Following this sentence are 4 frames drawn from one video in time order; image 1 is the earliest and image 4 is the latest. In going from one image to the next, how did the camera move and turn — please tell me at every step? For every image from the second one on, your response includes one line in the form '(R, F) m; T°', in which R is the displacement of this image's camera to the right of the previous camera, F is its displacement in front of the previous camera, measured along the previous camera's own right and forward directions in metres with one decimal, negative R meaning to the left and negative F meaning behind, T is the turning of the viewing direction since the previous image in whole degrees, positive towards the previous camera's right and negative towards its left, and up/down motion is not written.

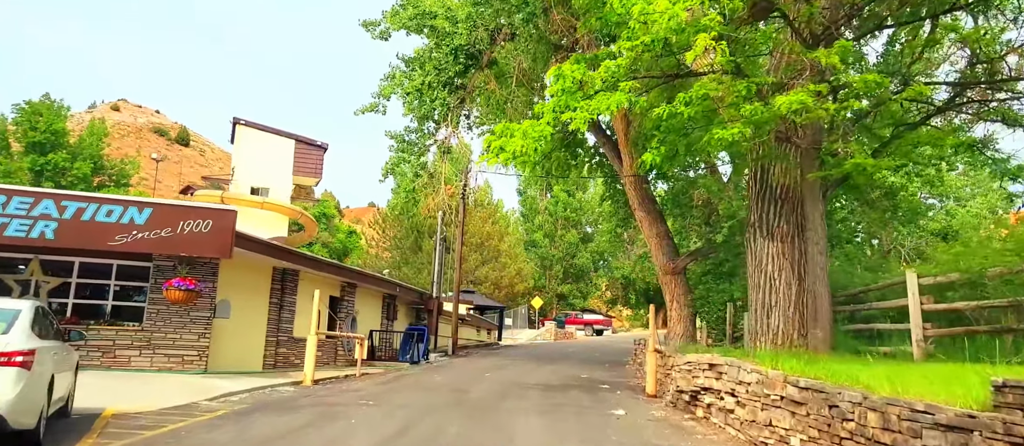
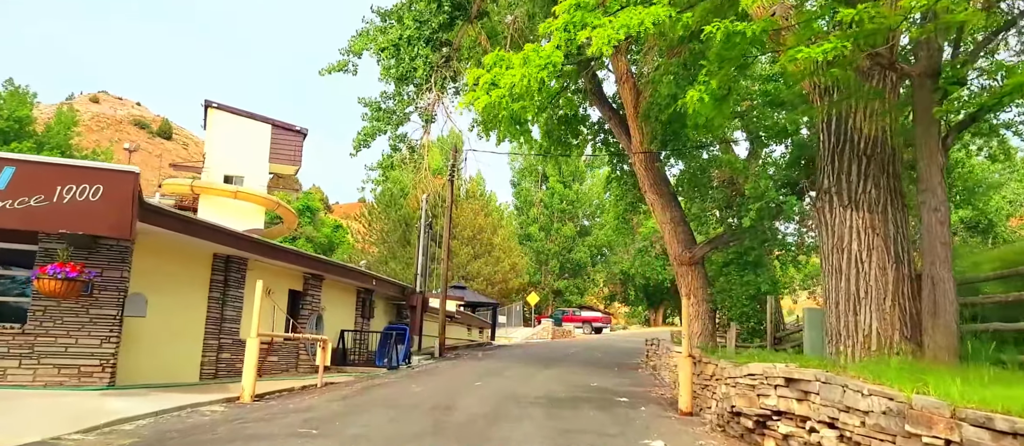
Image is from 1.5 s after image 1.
(0.0, +2.4) m; +1°
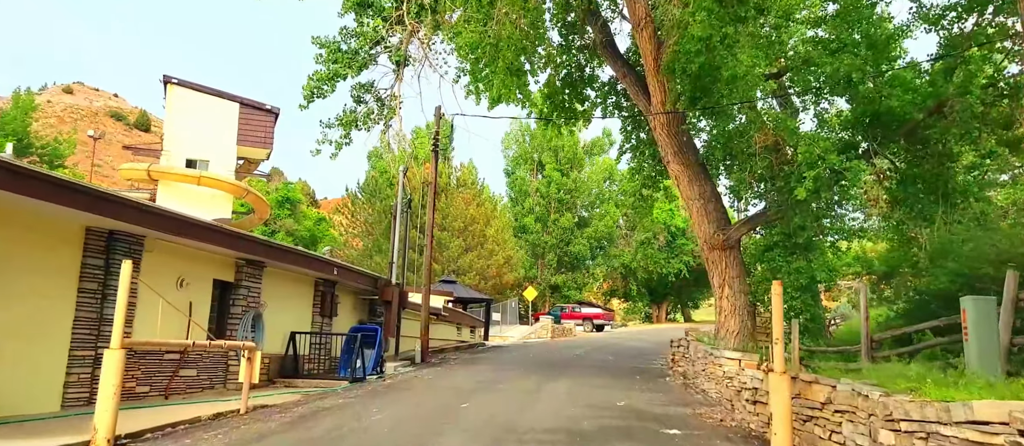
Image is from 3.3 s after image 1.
(-0.1, +3.1) m; +1°
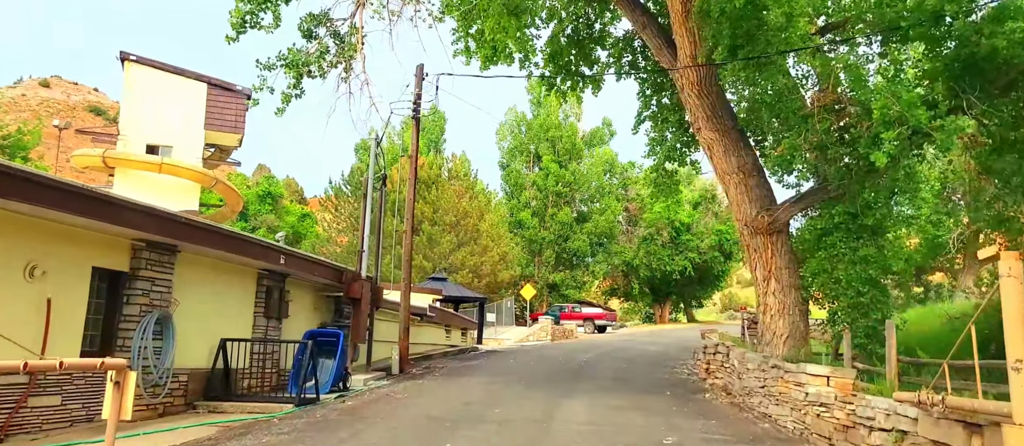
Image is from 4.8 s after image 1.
(-0.1, +2.7) m; 0°
